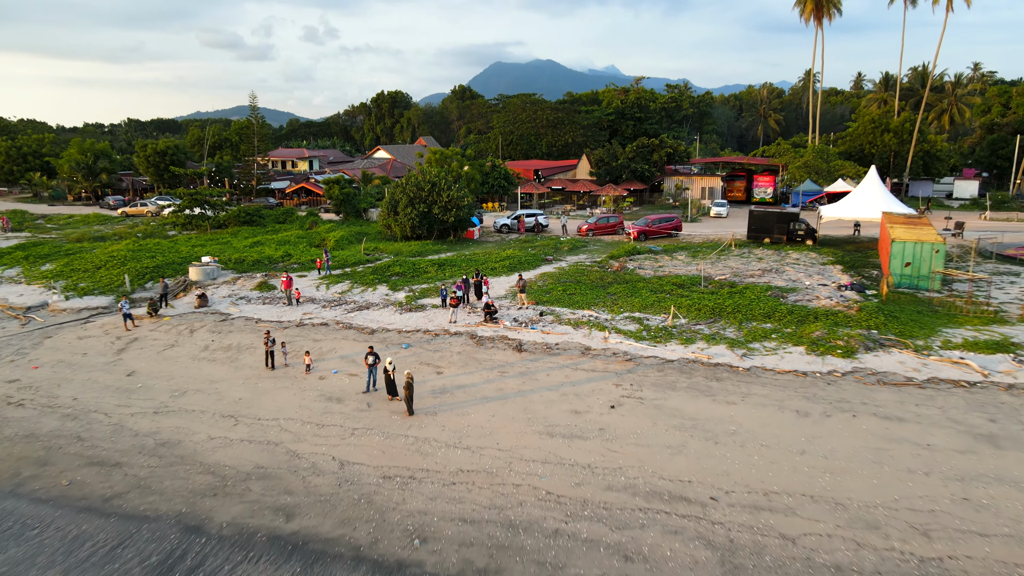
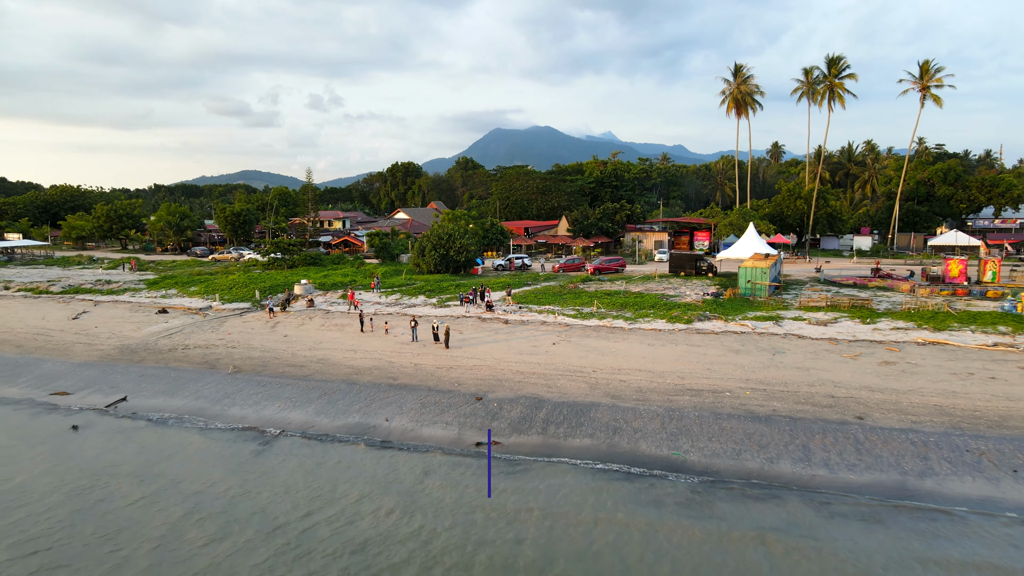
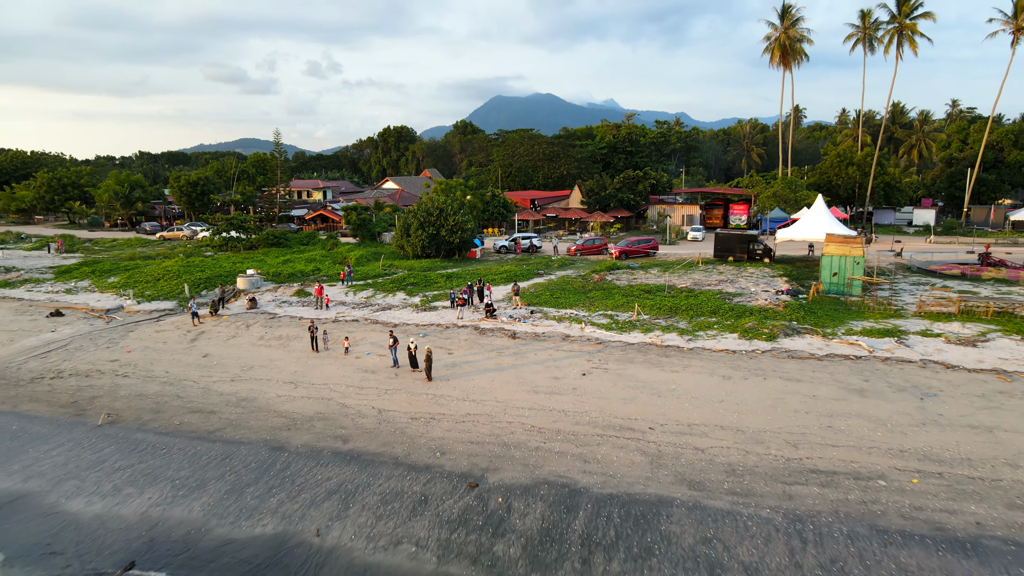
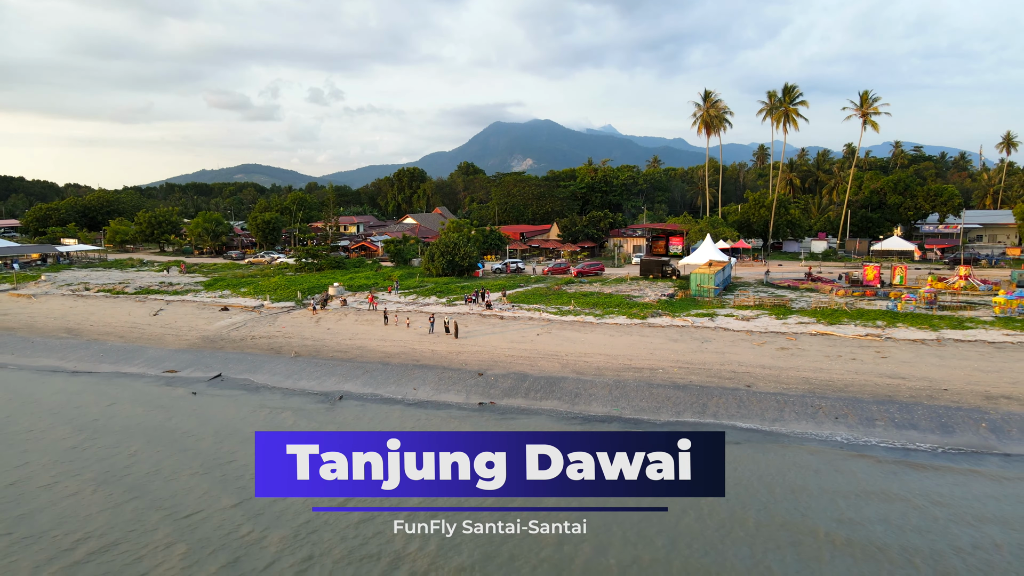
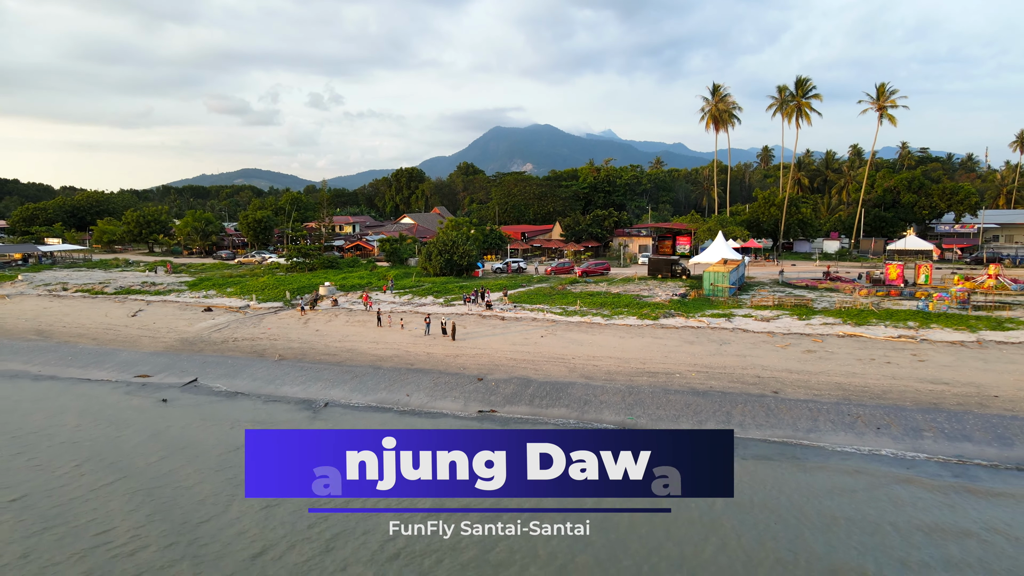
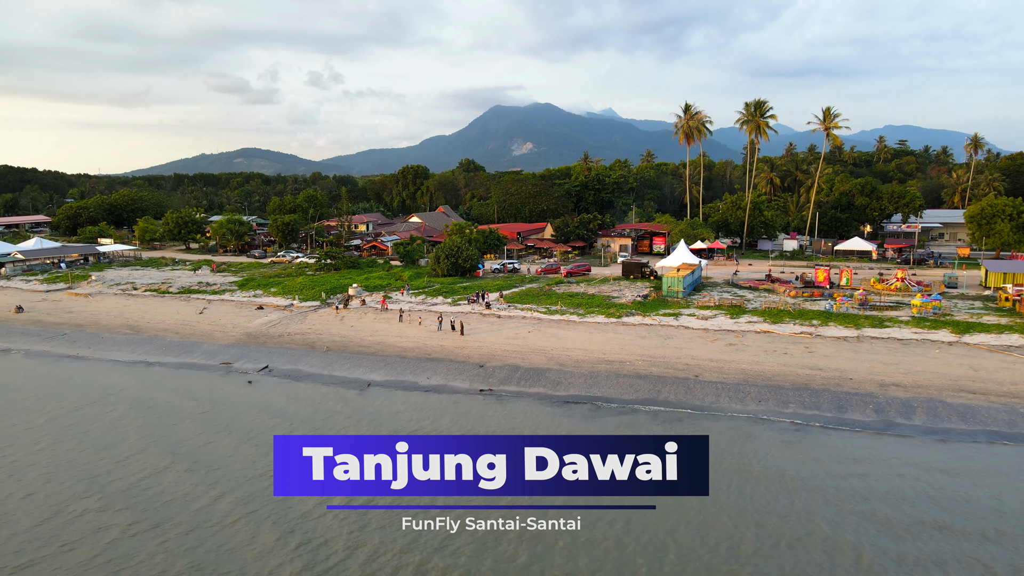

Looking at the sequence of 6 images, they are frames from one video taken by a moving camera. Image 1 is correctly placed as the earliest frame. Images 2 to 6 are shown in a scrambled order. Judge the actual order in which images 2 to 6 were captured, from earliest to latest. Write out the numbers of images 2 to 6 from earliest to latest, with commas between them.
3, 2, 5, 4, 6
